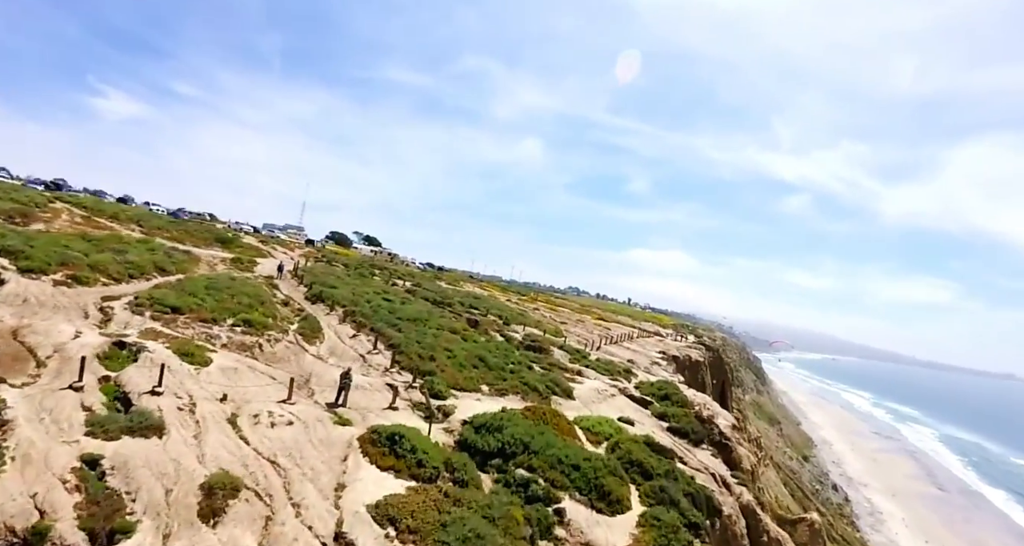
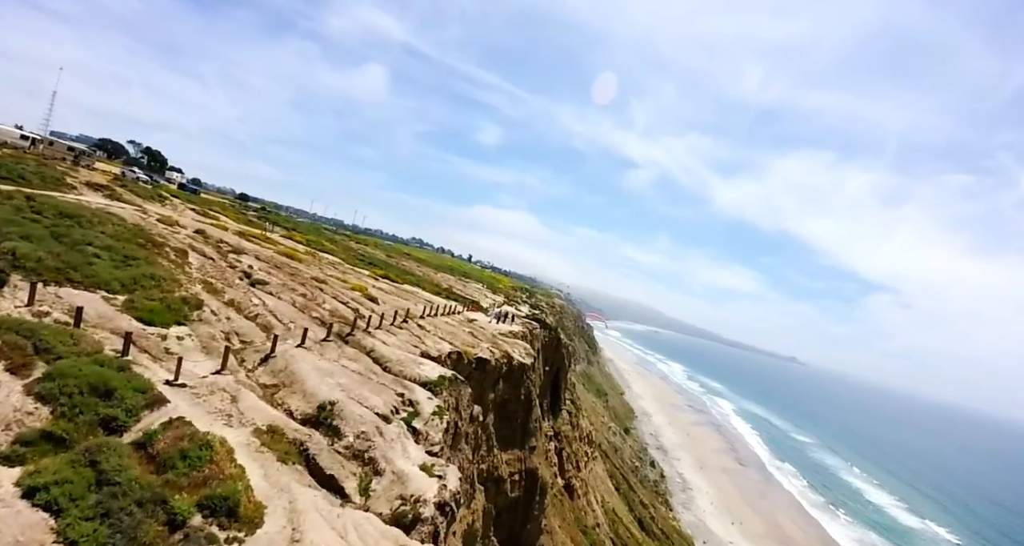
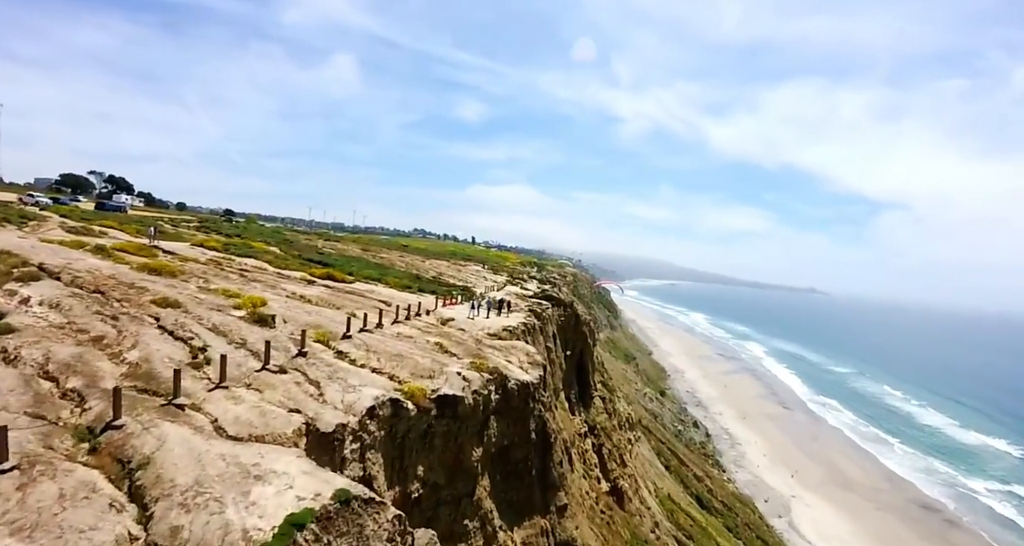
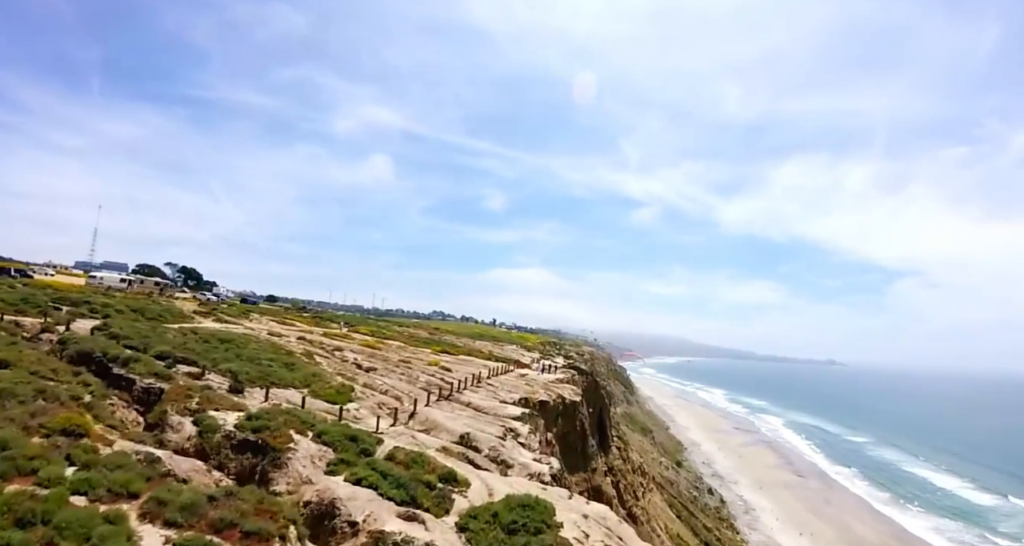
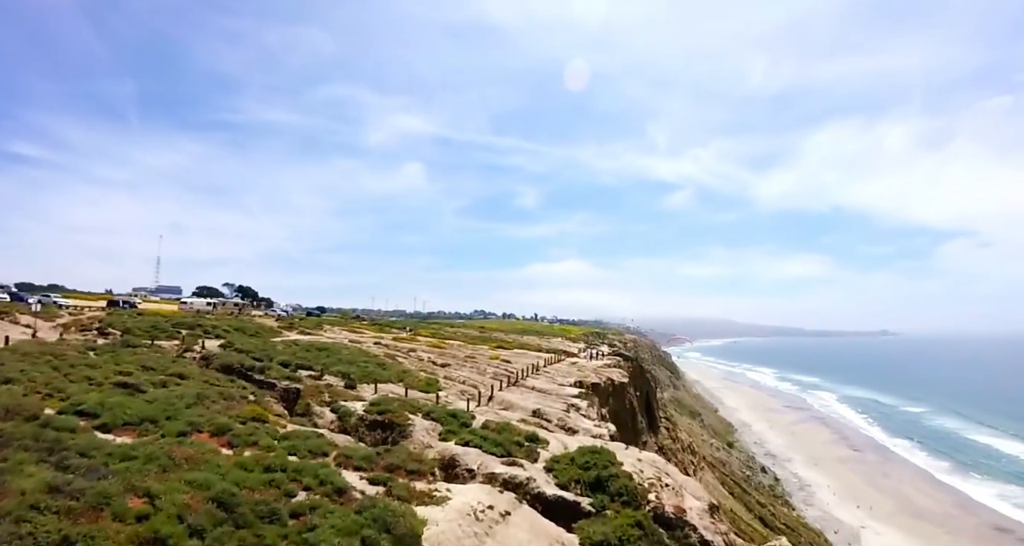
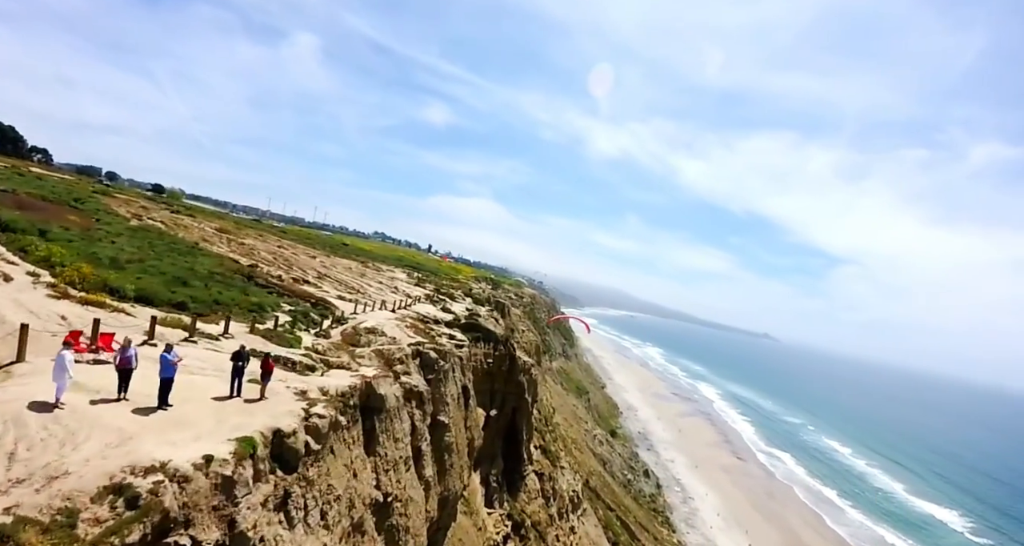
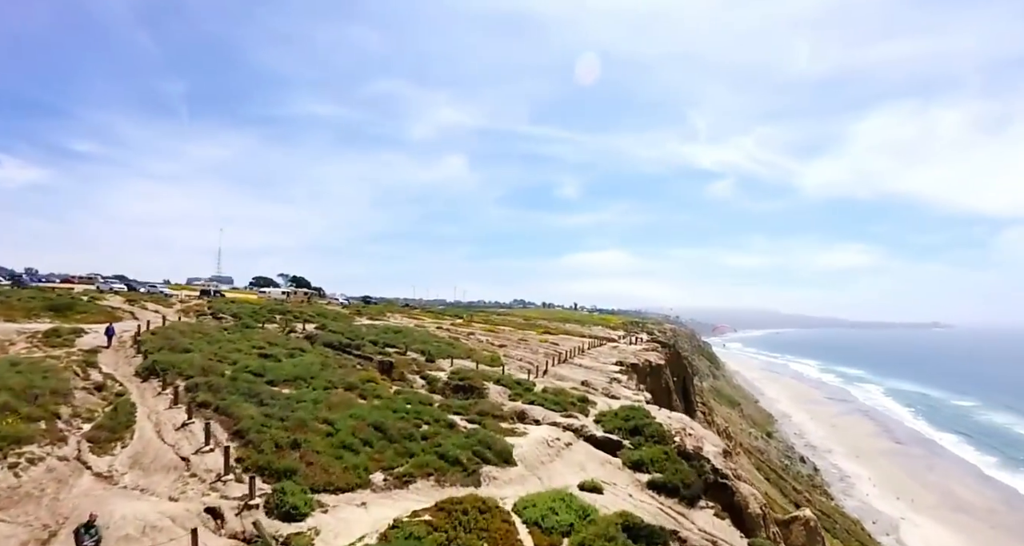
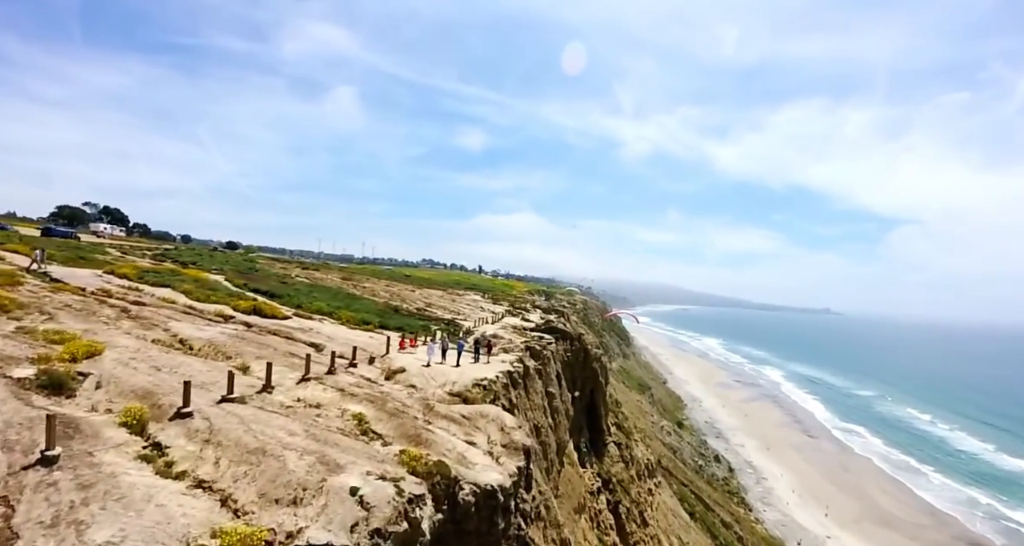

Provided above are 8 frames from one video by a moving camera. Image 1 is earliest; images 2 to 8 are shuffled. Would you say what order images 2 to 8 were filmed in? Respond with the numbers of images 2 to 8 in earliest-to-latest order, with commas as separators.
7, 5, 4, 2, 3, 8, 6
